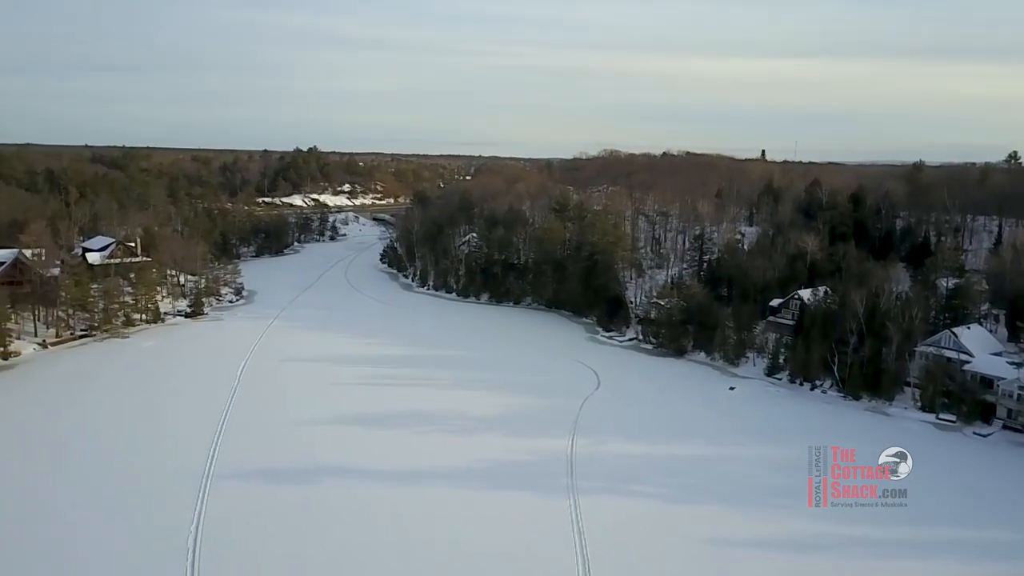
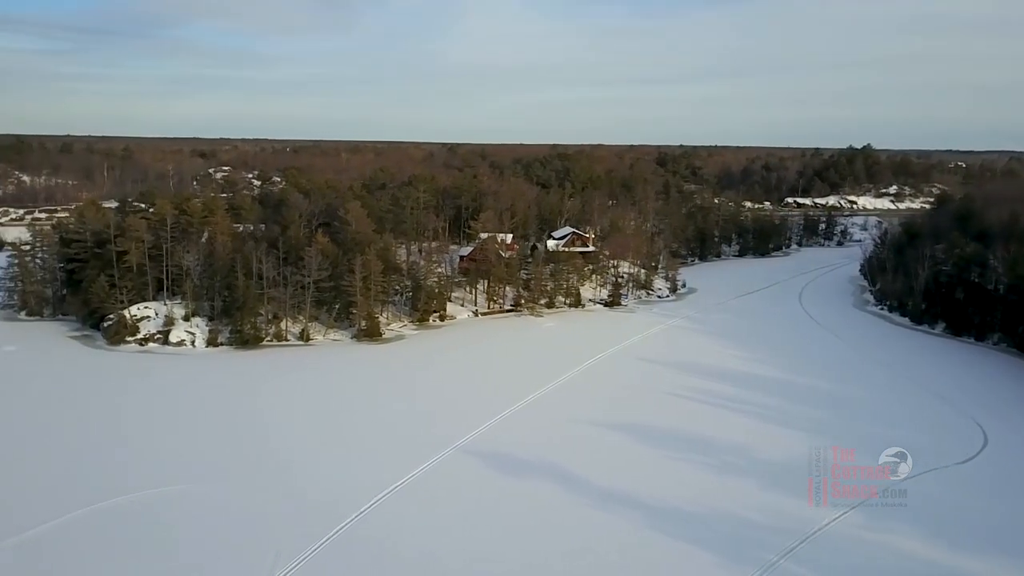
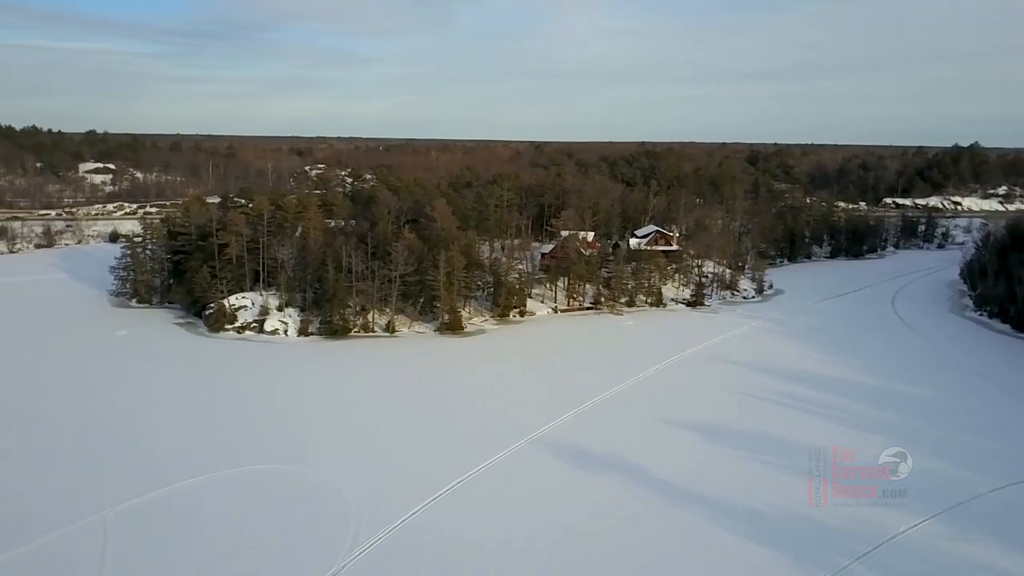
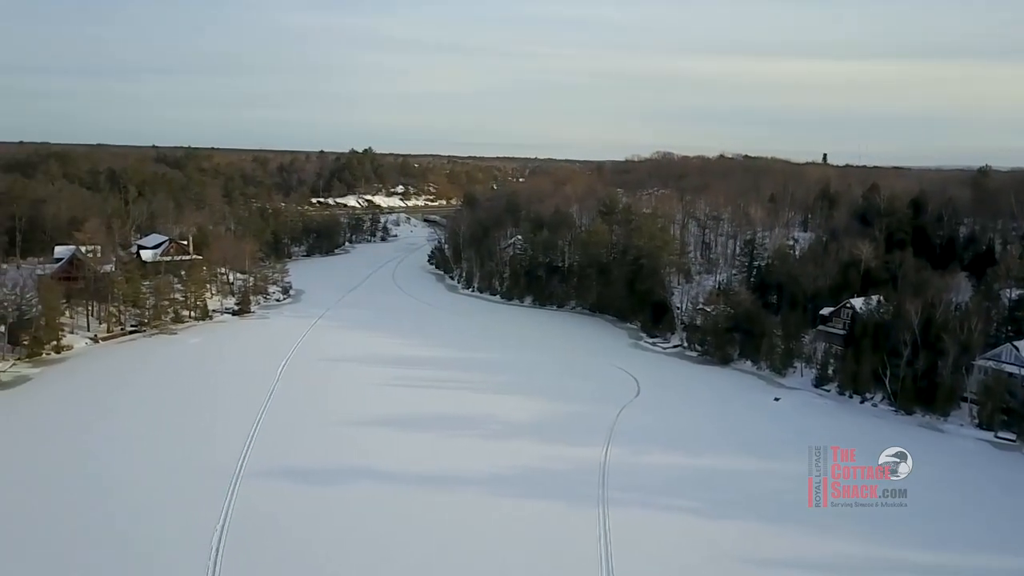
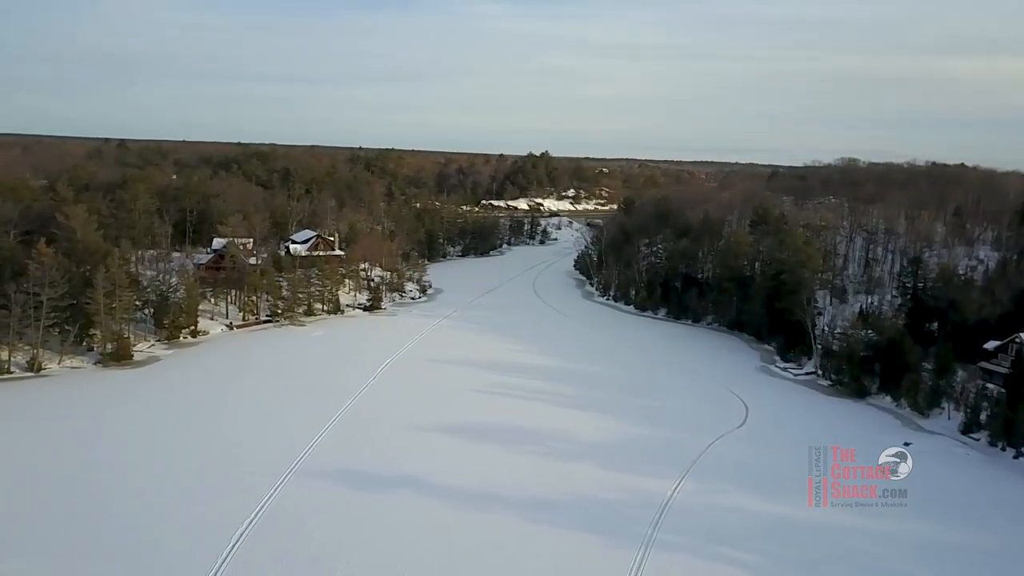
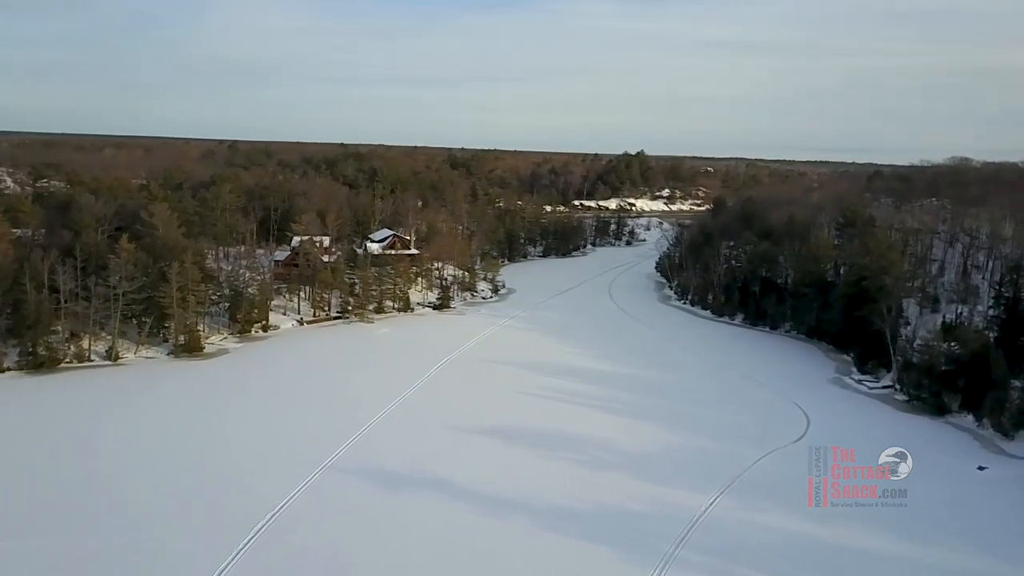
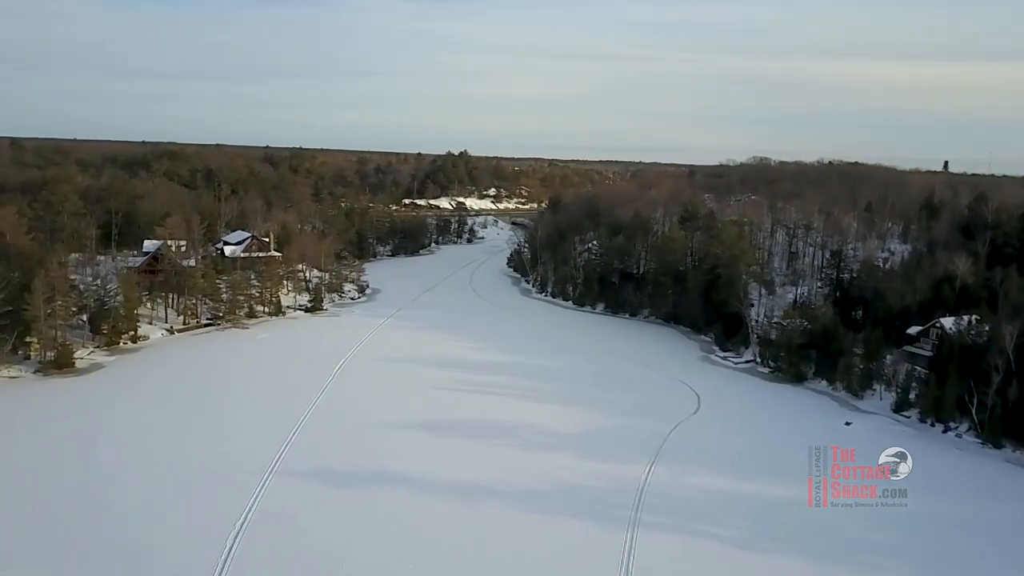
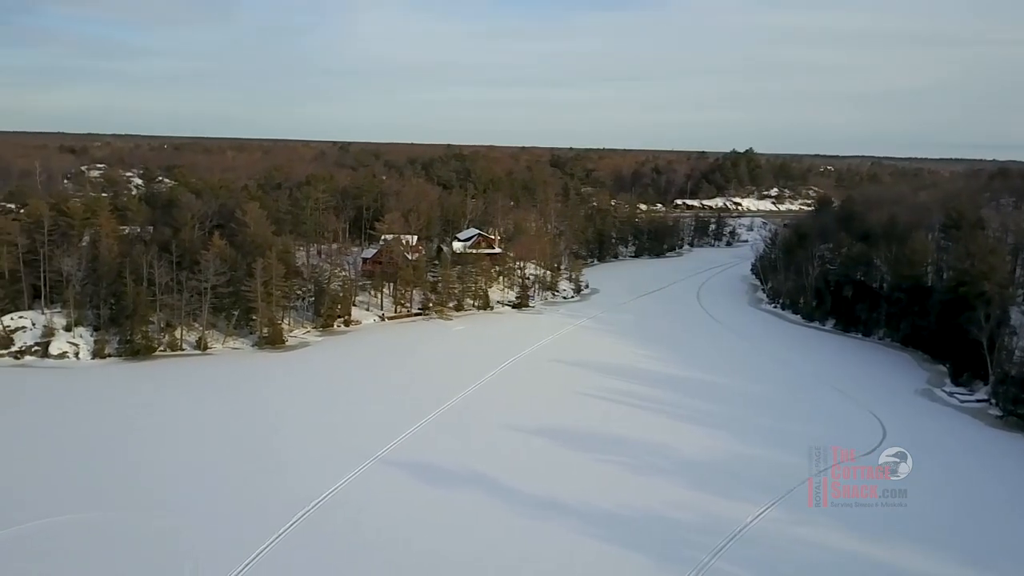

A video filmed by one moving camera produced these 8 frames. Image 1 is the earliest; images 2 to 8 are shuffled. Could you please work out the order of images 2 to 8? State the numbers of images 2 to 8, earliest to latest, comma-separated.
4, 7, 5, 6, 8, 2, 3
